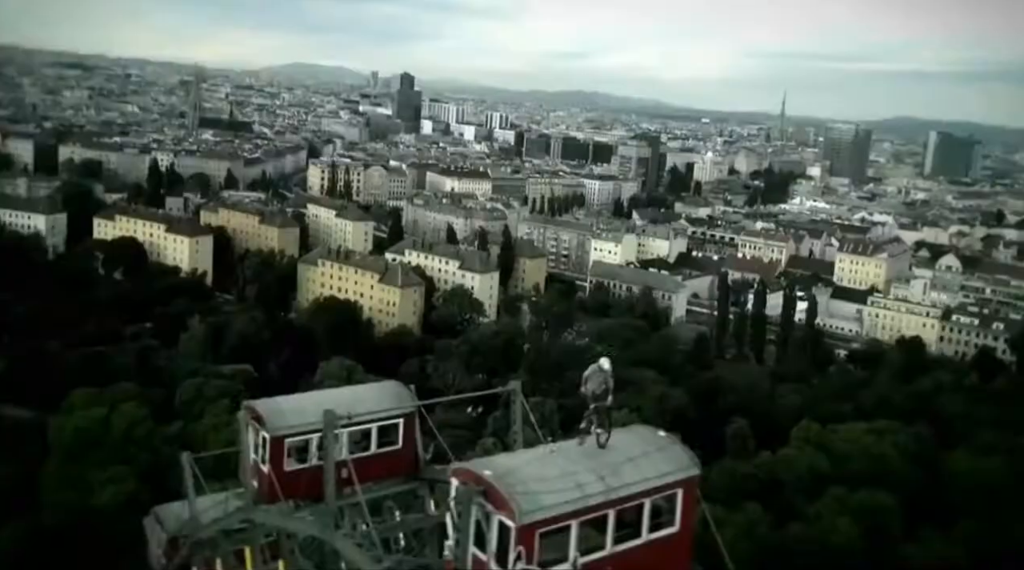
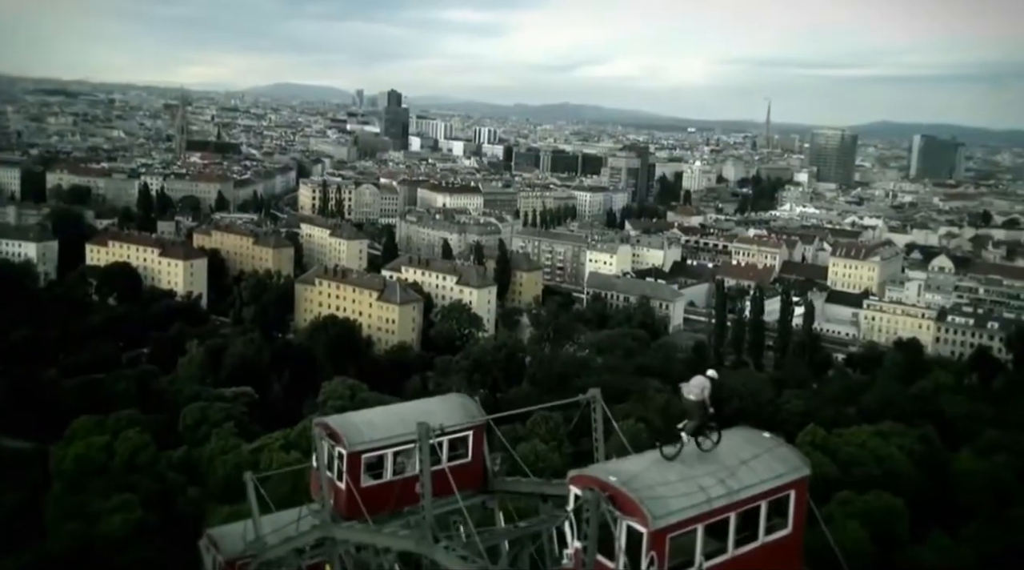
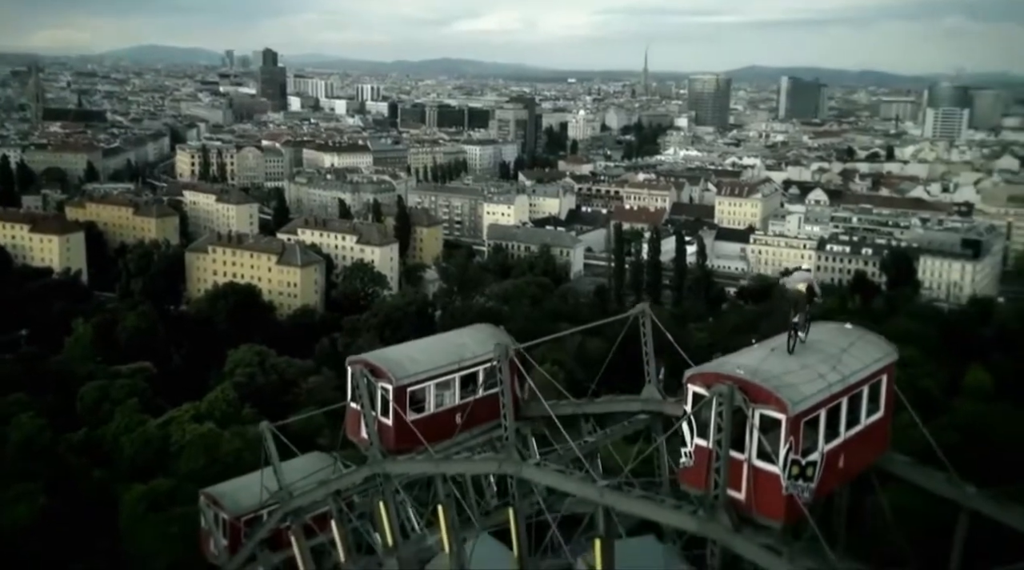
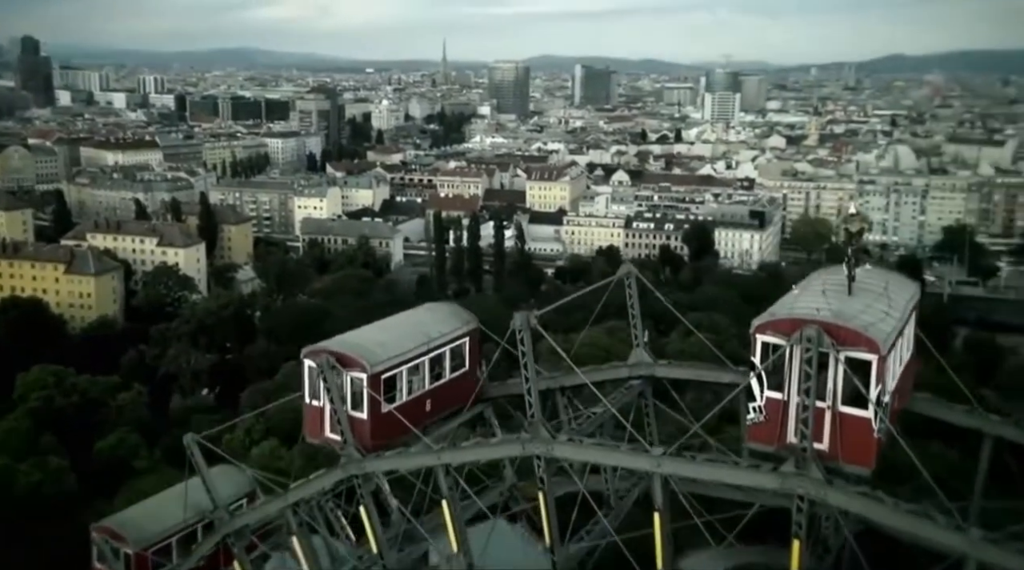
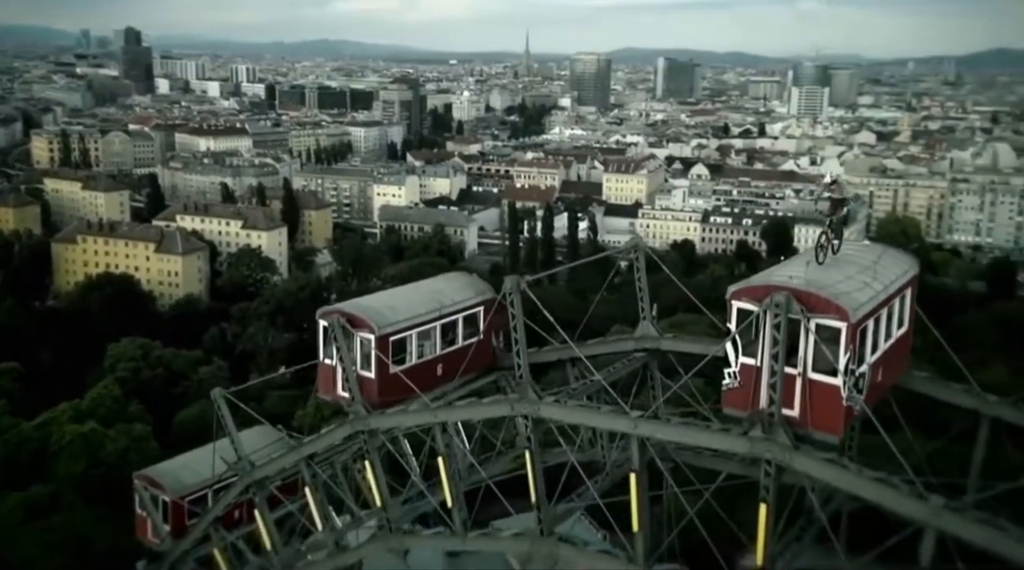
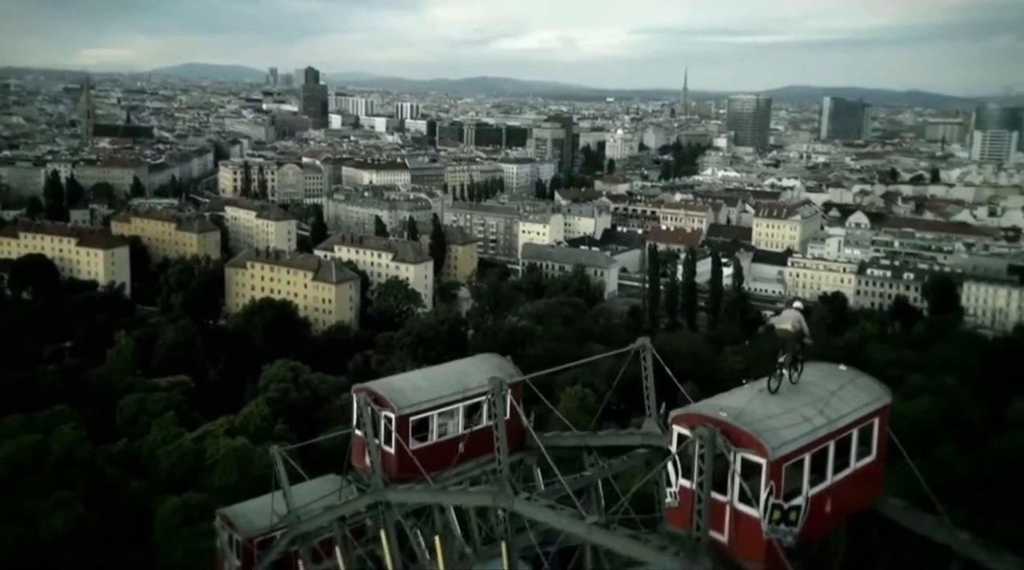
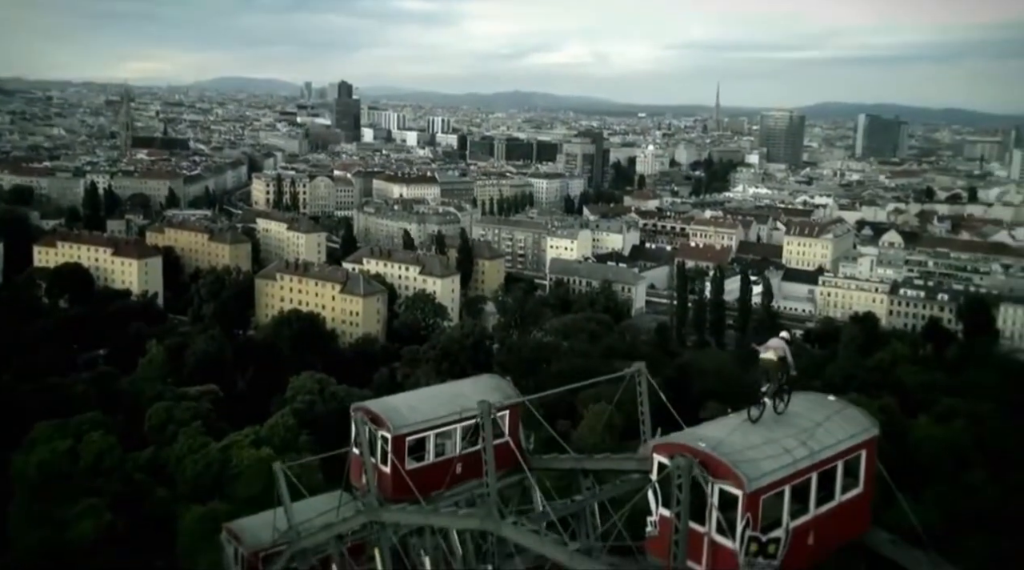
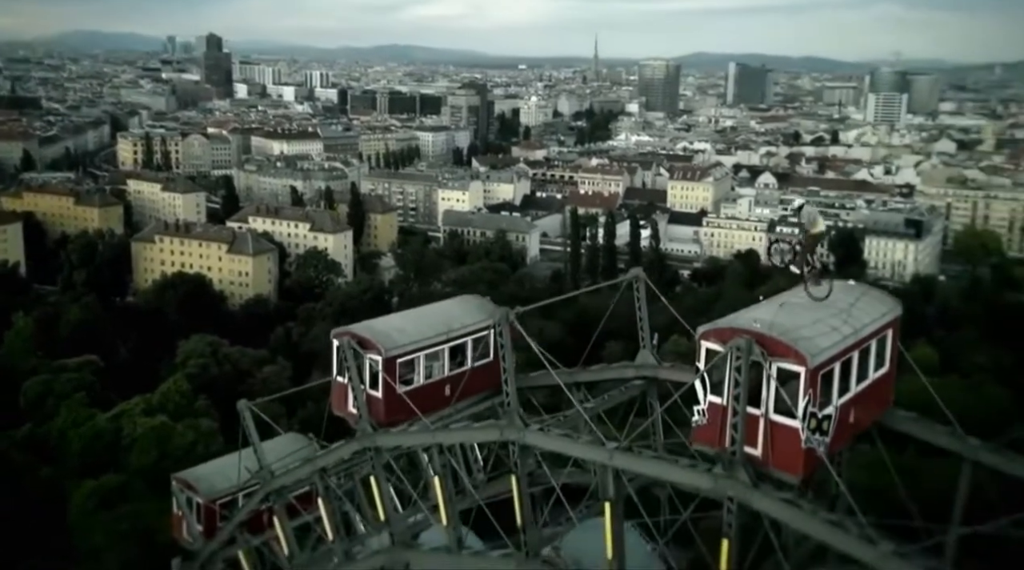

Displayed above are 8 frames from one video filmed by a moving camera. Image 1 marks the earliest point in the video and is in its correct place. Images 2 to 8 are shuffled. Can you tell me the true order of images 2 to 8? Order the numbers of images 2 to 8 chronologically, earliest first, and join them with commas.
2, 7, 6, 3, 8, 5, 4
